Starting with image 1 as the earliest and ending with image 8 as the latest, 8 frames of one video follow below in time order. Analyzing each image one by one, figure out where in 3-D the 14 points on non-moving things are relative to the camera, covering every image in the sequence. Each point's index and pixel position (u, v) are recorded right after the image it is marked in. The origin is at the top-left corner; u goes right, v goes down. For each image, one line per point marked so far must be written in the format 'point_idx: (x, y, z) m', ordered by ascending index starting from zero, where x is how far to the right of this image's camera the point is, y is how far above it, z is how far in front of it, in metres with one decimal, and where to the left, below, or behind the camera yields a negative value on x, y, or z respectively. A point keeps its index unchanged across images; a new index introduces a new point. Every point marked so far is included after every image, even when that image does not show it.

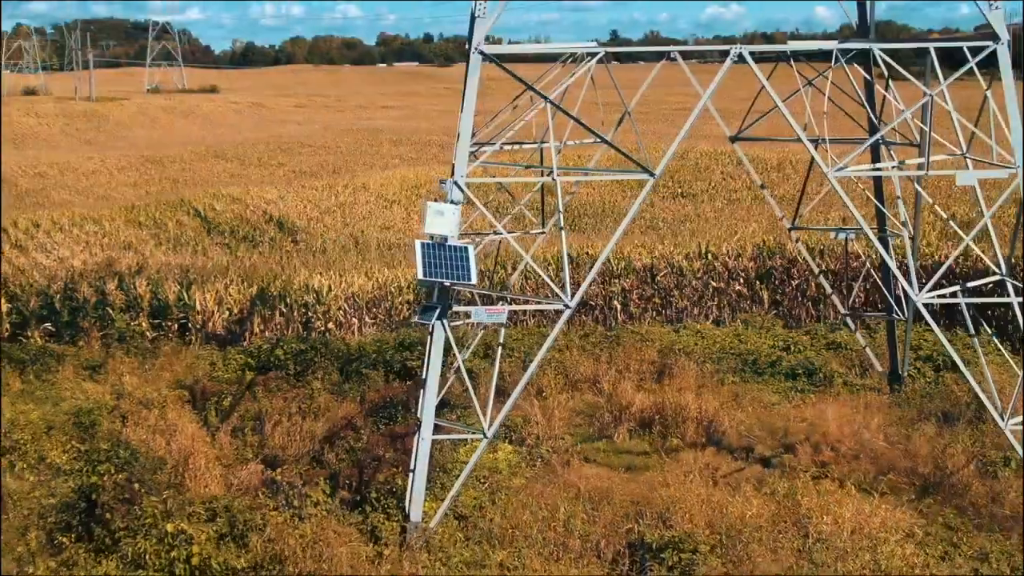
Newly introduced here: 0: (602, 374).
0: (+0.8, -0.7, +12.2) m
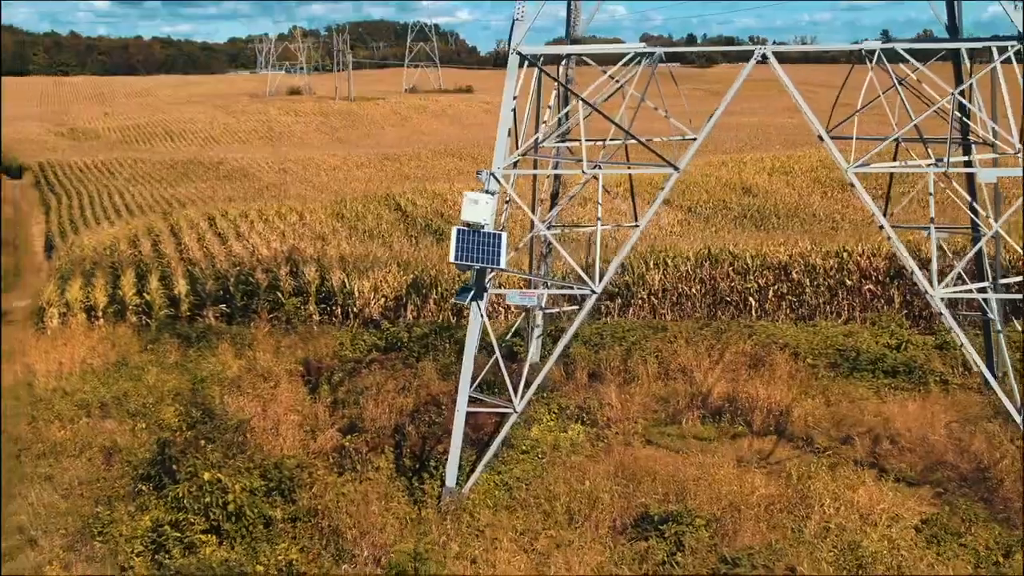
0: (+1.6, -0.6, +12.6) m
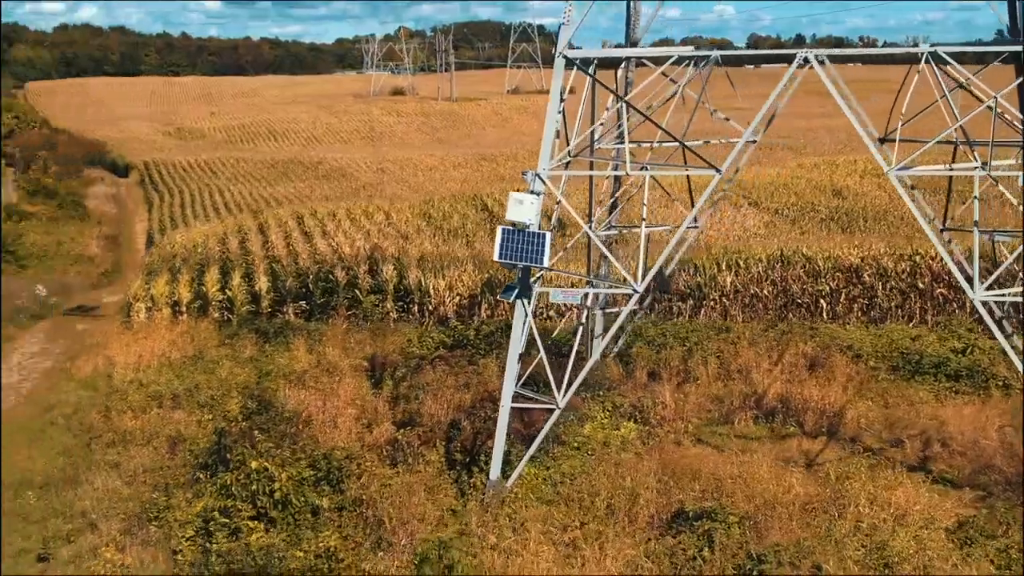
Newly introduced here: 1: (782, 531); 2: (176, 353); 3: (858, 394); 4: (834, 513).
0: (+2.1, -0.7, +12.7) m
1: (+1.4, -1.3, +7.9) m
2: (-3.5, -0.7, +15.5) m
3: (+2.8, -0.8, +11.7) m
4: (+1.8, -1.2, +8.2) m
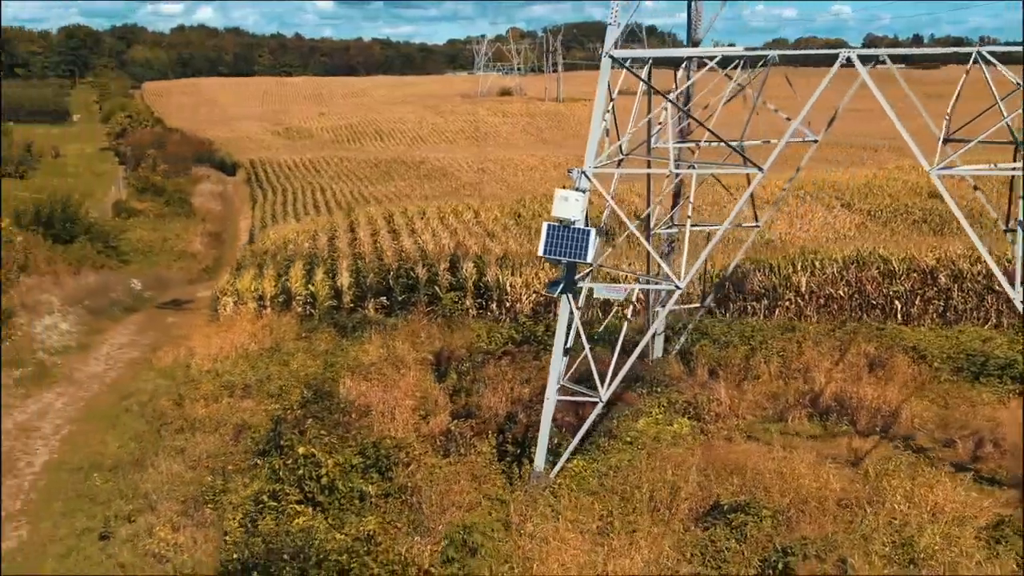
0: (+2.6, -0.6, +12.7) m
1: (+1.6, -1.3, +8.0) m
2: (-2.8, -0.6, +15.9) m
3: (+3.2, -0.8, +11.7) m
4: (+2.0, -1.2, +8.2) m
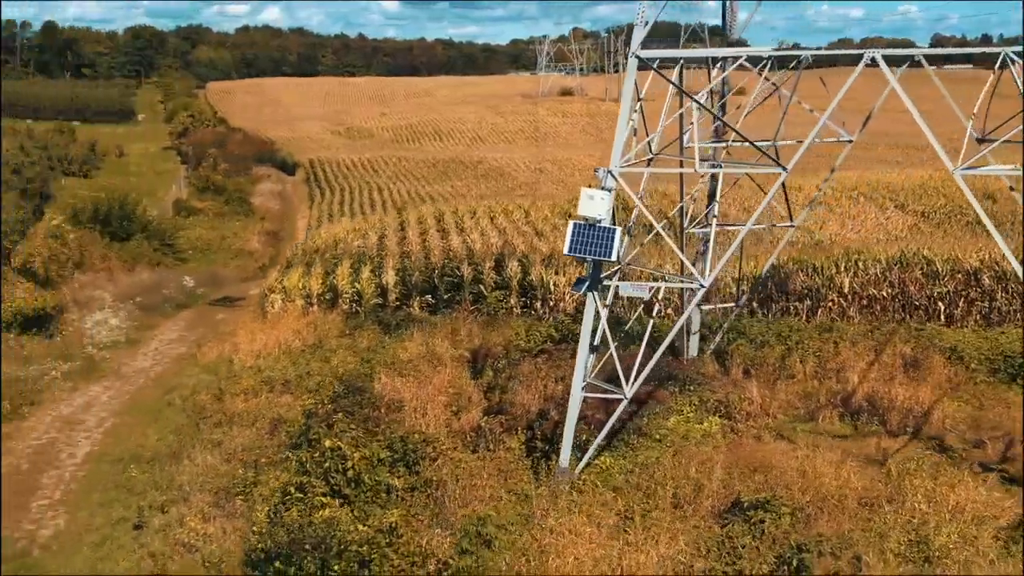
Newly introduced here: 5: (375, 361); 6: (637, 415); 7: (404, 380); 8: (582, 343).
0: (+2.9, -0.6, +12.7) m
1: (+1.7, -1.3, +8.0) m
2: (-2.3, -0.6, +16.1) m
3: (+3.5, -0.8, +11.7) m
4: (+2.1, -1.2, +8.2) m
5: (-1.3, -0.7, +13.4) m
6: (+1.0, -1.0, +11.2) m
7: (-0.9, -0.8, +12.1) m
8: (+0.5, -0.3, +9.3) m
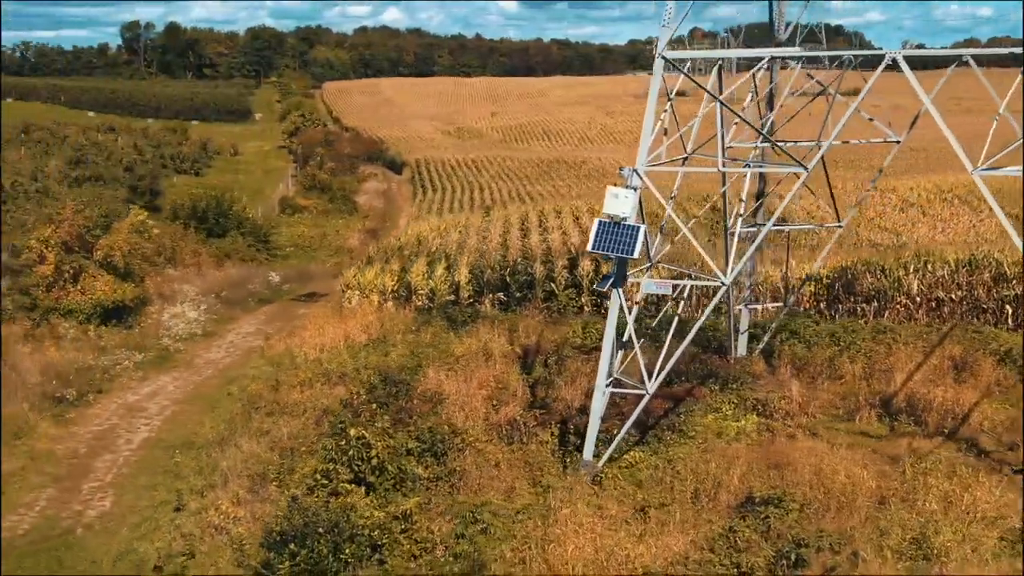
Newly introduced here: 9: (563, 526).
0: (+3.3, -0.7, +12.6) m
1: (+1.8, -1.3, +8.1) m
2: (-1.7, -0.5, +16.5) m
3: (+3.8, -0.9, +11.6) m
4: (+2.2, -1.2, +8.3) m
5: (-0.8, -0.6, +13.7) m
6: (+1.2, -0.9, +11.3) m
7: (-0.5, -0.7, +12.3) m
8: (+0.6, -0.3, +9.5) m
9: (+0.3, -1.3, +8.1) m
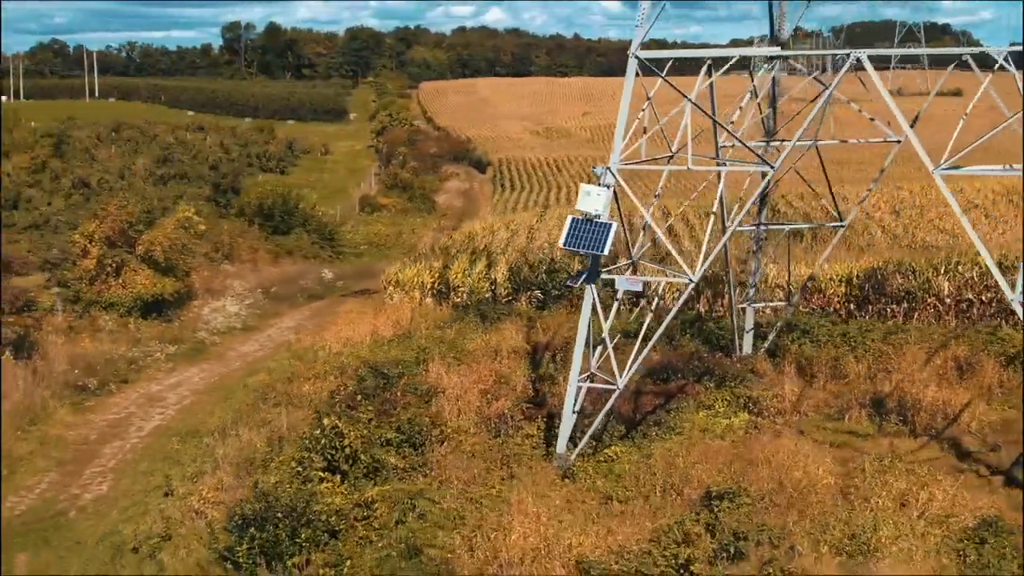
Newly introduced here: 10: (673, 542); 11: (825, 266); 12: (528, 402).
0: (+3.4, -0.7, +12.6) m
1: (+1.5, -1.3, +8.2) m
2: (-1.4, -0.5, +16.8) m
3: (+3.8, -0.9, +11.6) m
4: (+1.9, -1.2, +8.4) m
5: (-0.7, -0.6, +13.9) m
6: (+1.2, -0.9, +11.4) m
7: (-0.5, -0.7, +12.6) m
8: (+0.4, -0.3, +9.7) m
9: (0.0, -1.3, +8.3) m
10: (+0.8, -1.4, +7.9) m
11: (+3.7, +0.3, +17.4) m
12: (+0.1, -0.9, +11.6) m
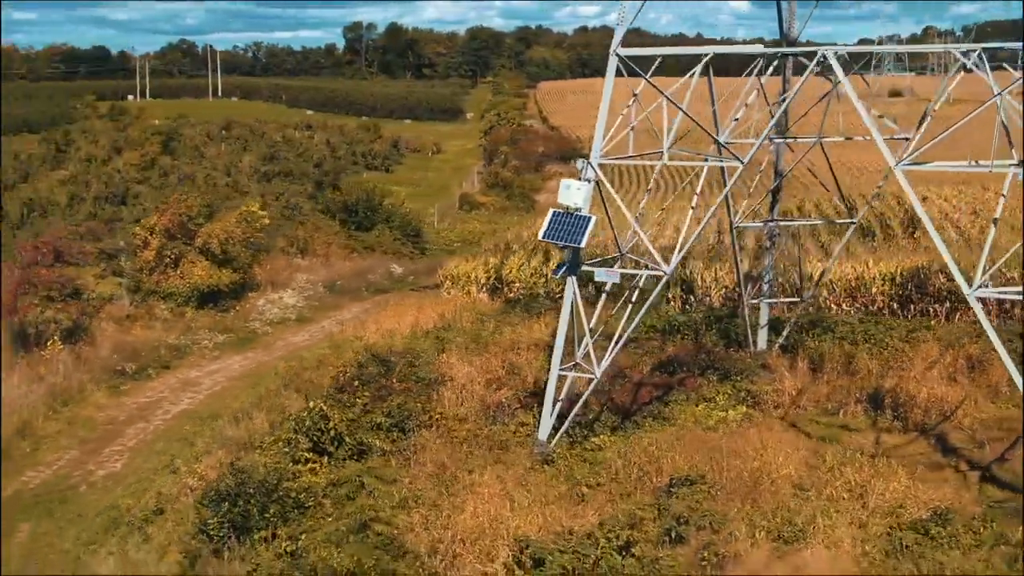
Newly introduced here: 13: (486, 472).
0: (+3.5, -0.6, +12.6) m
1: (+1.3, -1.2, +8.3) m
2: (-0.9, -0.4, +17.1) m
3: (+3.8, -0.9, +11.6) m
4: (+1.7, -1.2, +8.5) m
5: (-0.5, -0.5, +14.3) m
6: (+1.2, -0.9, +11.6) m
7: (-0.4, -0.6, +12.9) m
8: (+0.3, -0.2, +9.9) m
9: (-0.2, -1.2, +8.6) m
10: (+0.6, -1.3, +8.1) m
11: (+4.2, +0.3, +17.4) m
12: (+0.2, -0.9, +11.9) m
13: (-0.1, -1.2, +9.3) m
